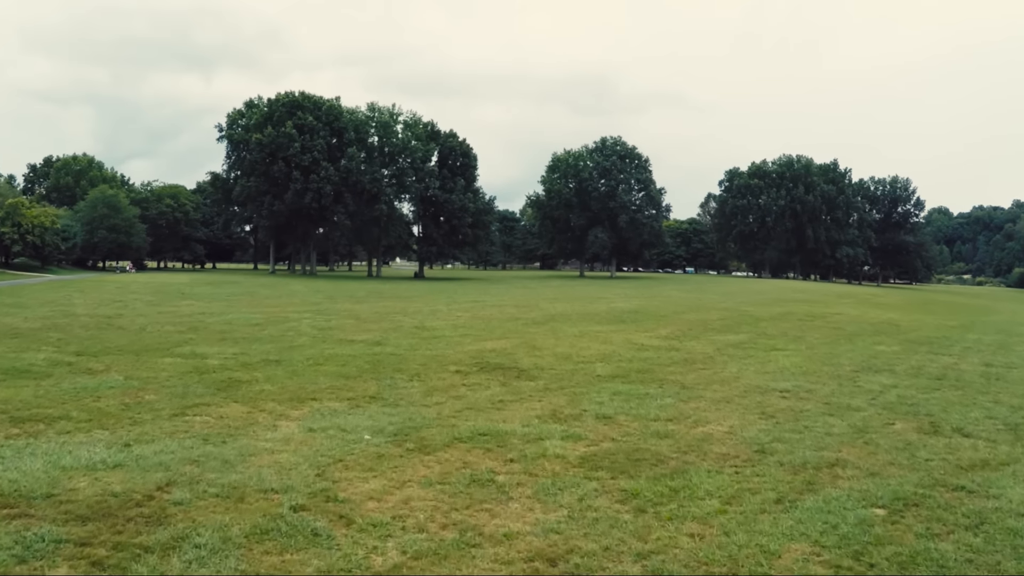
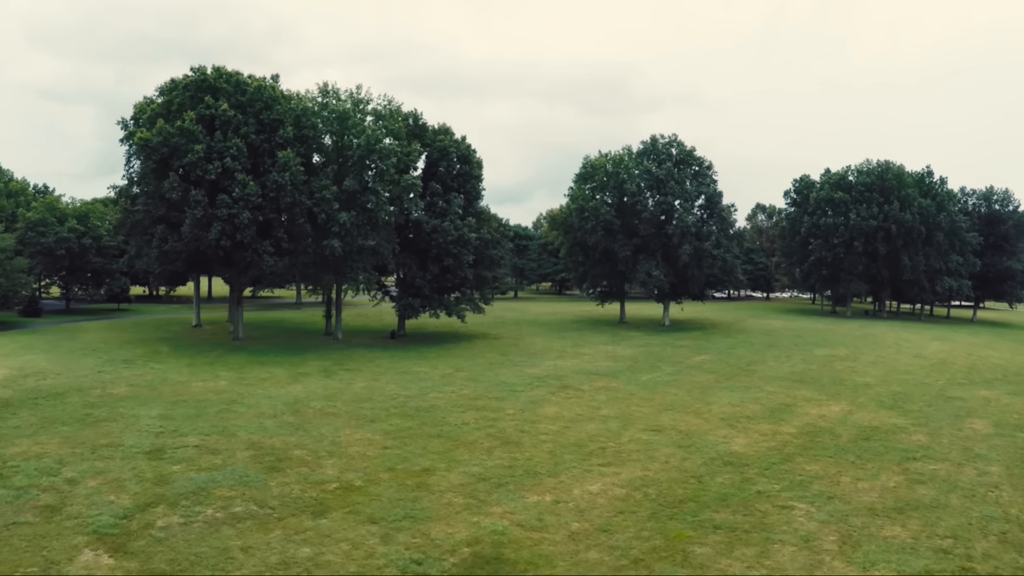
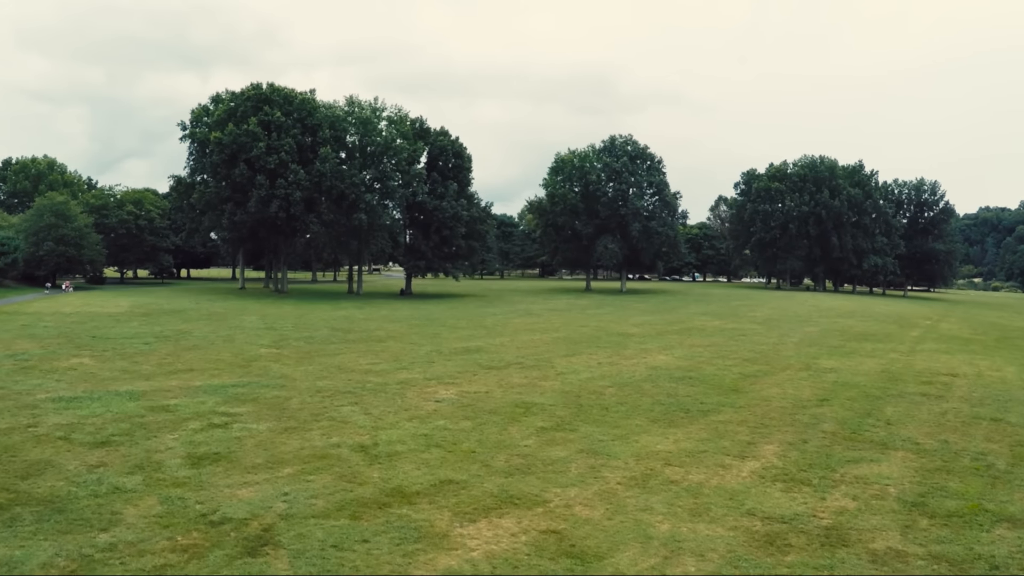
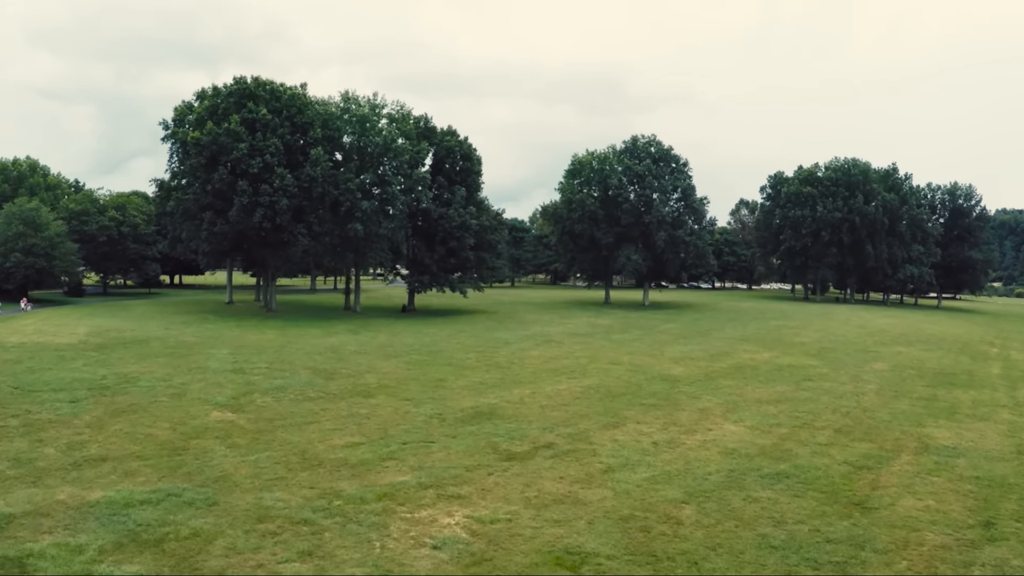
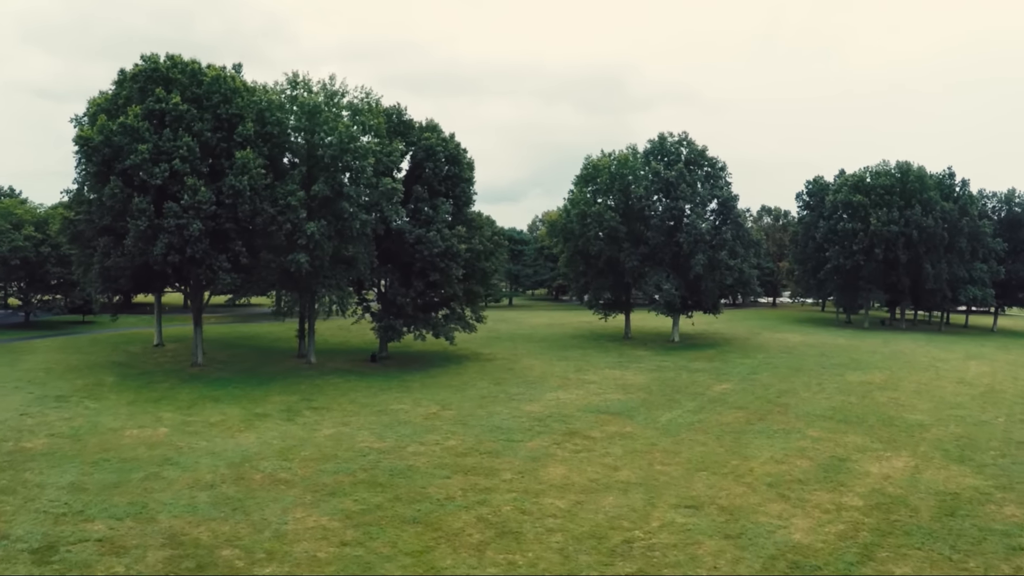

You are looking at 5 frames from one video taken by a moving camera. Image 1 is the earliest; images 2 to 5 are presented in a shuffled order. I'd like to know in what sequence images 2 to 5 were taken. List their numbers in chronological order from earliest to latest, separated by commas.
3, 4, 2, 5
